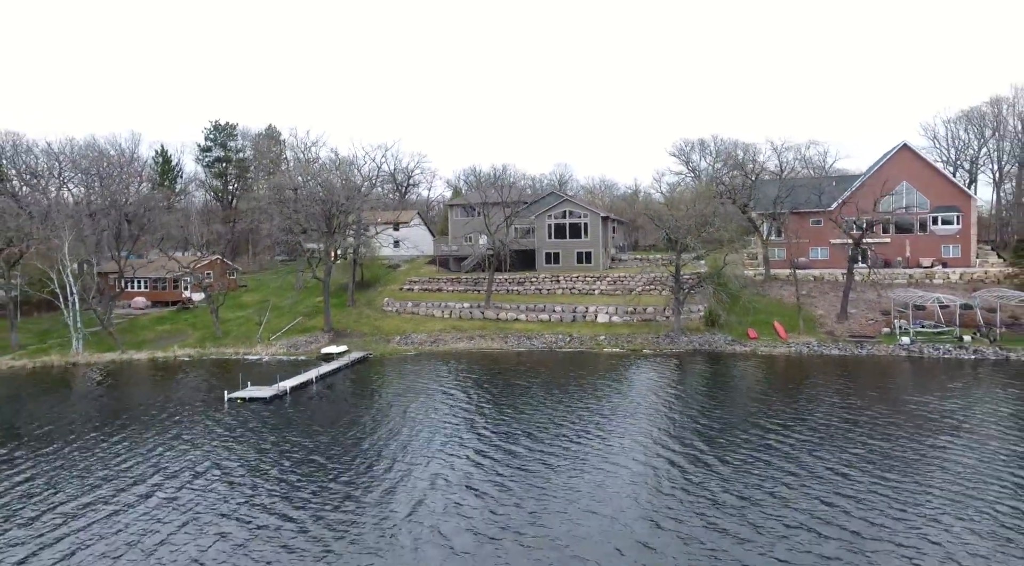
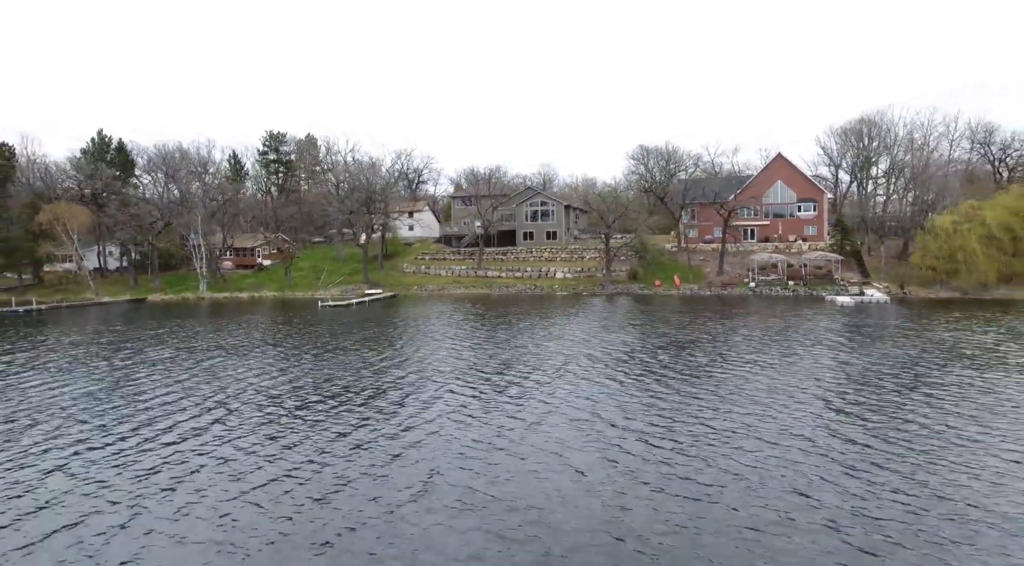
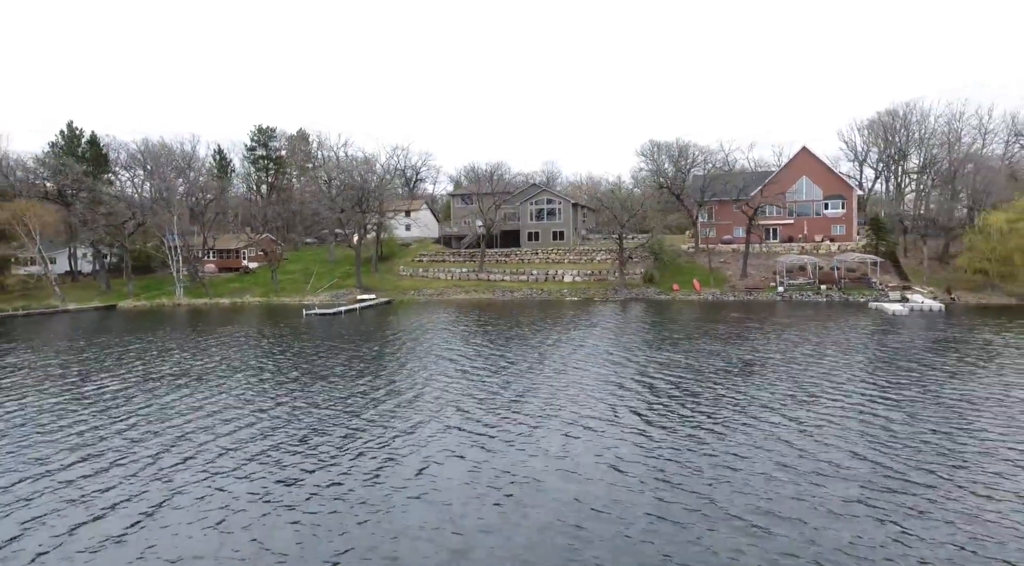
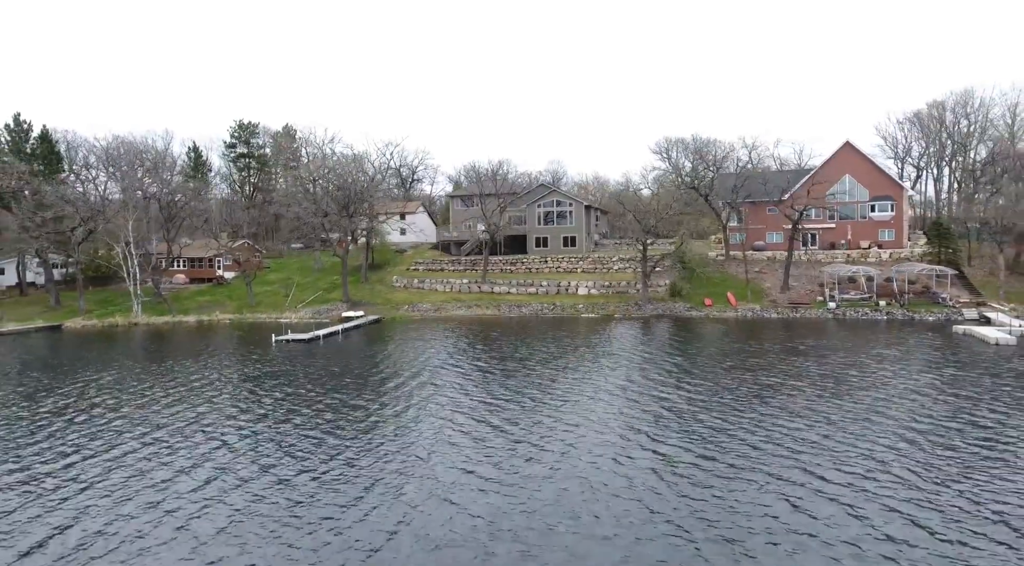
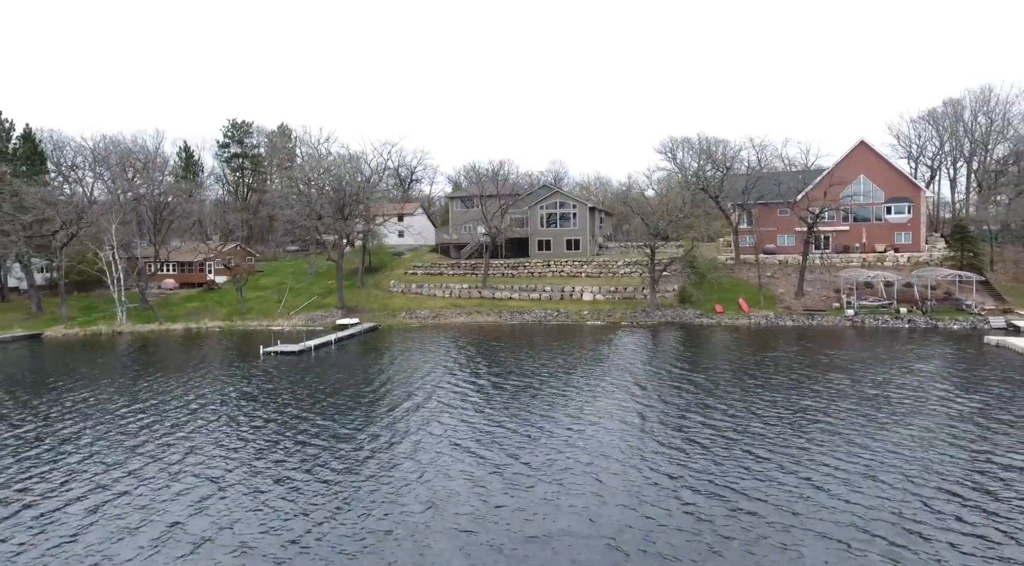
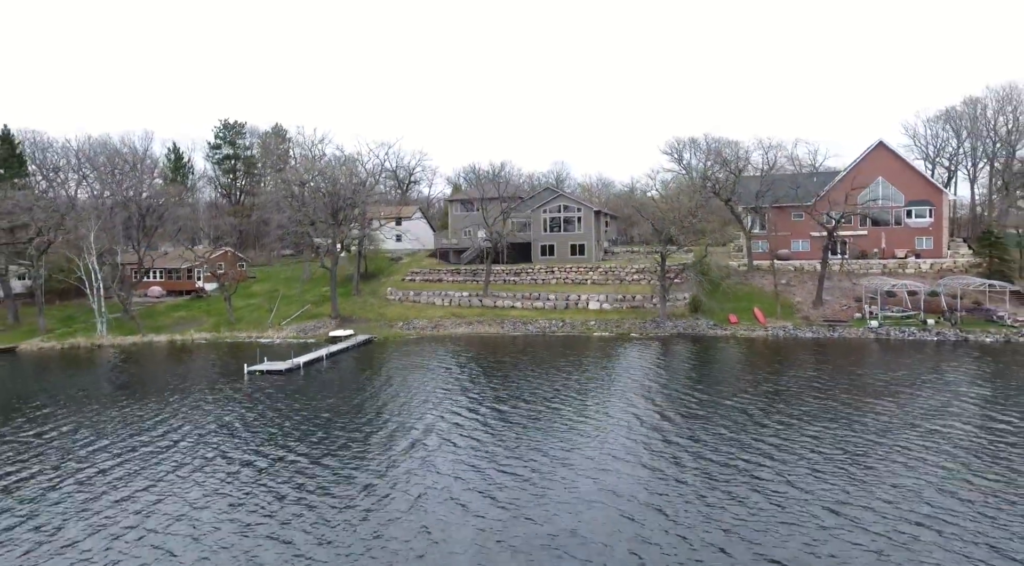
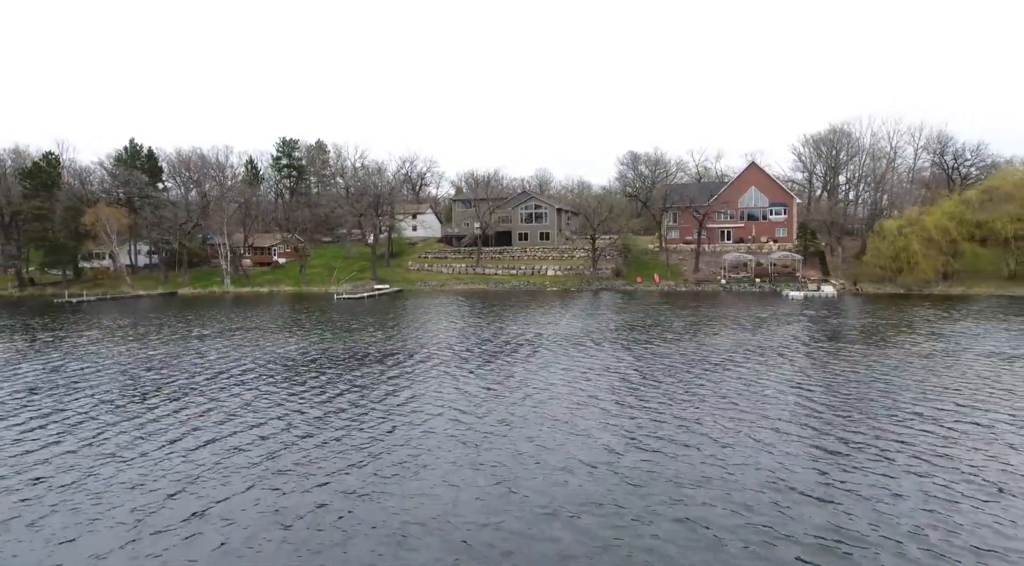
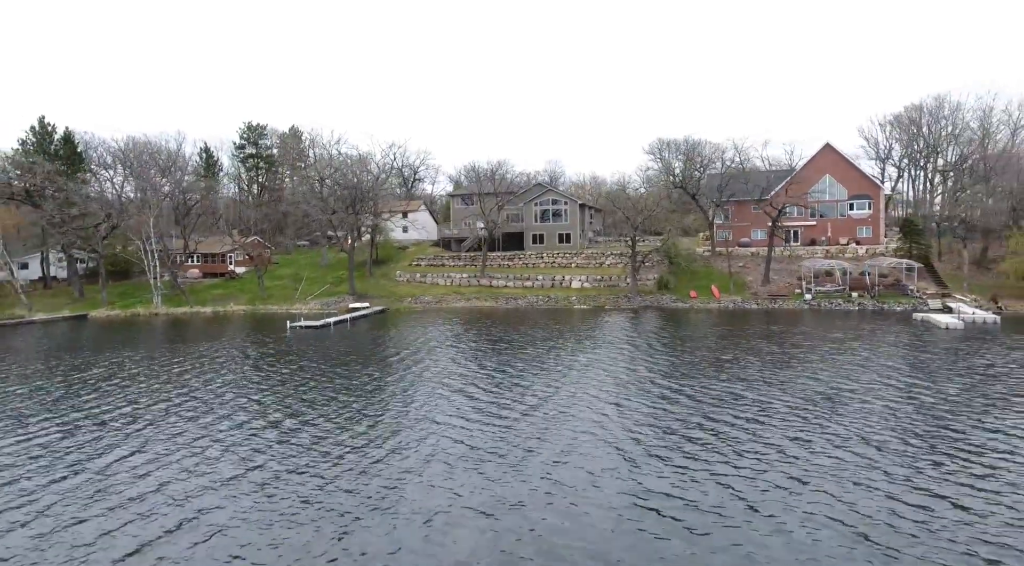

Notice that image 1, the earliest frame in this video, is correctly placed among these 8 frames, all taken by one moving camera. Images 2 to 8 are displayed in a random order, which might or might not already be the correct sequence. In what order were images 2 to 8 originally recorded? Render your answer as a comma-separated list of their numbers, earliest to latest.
6, 5, 4, 8, 3, 2, 7
